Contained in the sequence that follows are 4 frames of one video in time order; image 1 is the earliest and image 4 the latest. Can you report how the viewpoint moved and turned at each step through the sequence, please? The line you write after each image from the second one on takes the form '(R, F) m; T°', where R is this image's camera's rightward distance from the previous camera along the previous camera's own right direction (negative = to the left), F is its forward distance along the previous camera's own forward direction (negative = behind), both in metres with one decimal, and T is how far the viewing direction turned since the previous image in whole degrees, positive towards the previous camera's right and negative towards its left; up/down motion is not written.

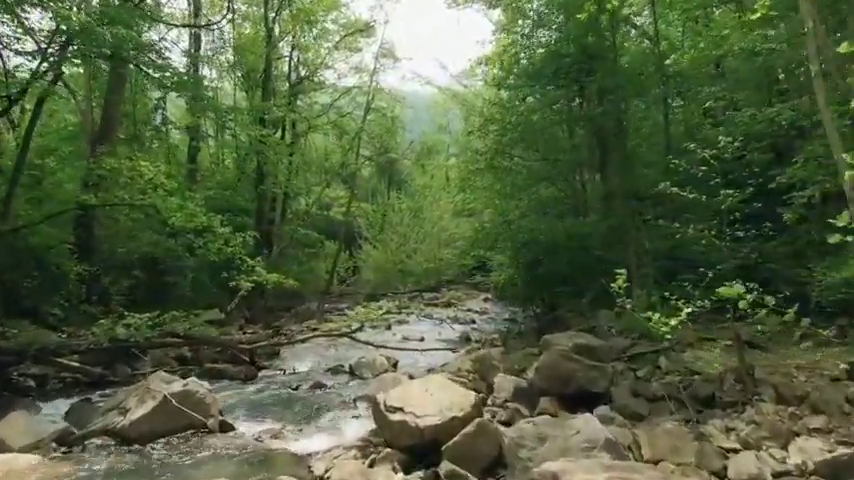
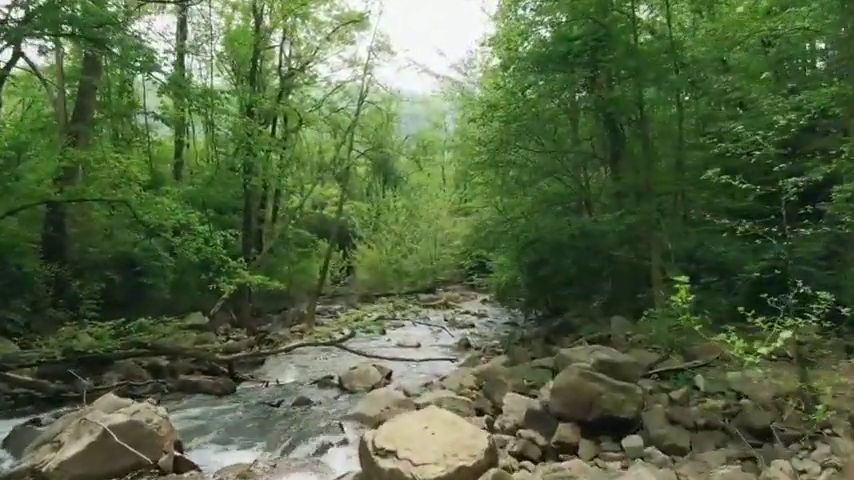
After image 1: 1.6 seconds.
(0.0, +1.2) m; 0°
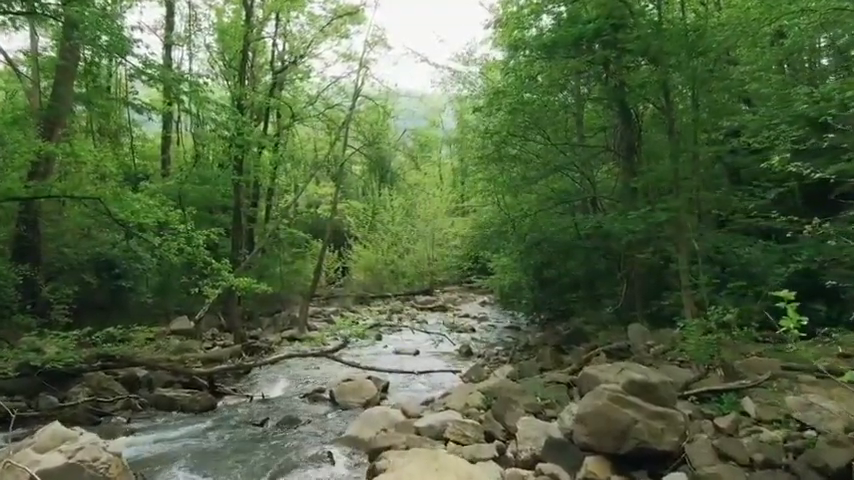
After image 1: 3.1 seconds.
(-0.1, +1.1) m; 0°
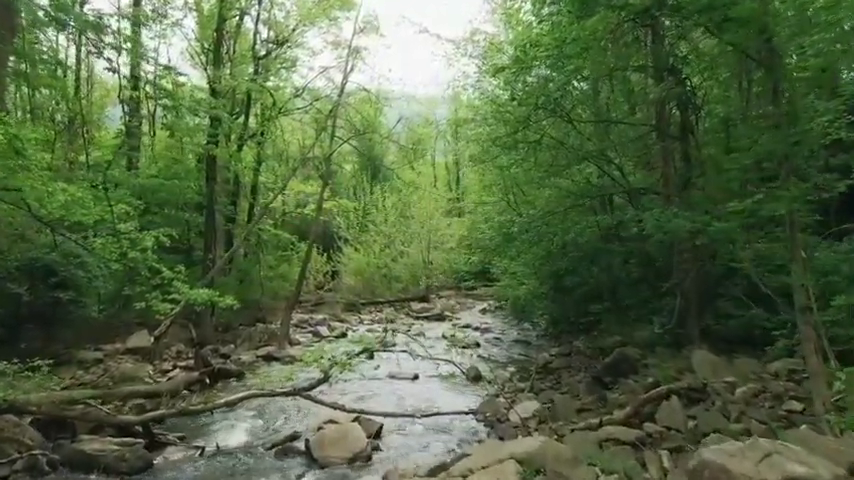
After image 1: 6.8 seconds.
(-0.2, +2.6) m; +1°
